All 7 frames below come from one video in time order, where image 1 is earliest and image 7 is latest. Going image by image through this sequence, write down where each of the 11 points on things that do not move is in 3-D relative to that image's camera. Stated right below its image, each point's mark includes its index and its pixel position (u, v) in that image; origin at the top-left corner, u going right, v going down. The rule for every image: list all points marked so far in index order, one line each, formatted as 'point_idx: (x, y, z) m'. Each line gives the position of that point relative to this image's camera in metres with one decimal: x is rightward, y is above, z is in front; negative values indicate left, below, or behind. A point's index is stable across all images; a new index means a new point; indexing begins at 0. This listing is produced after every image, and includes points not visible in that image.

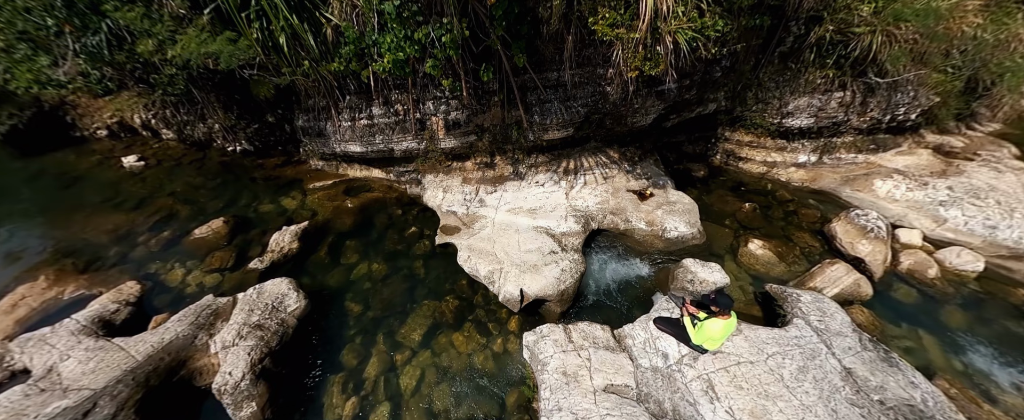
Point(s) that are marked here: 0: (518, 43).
0: (+0.1, +2.4, +3.9) m
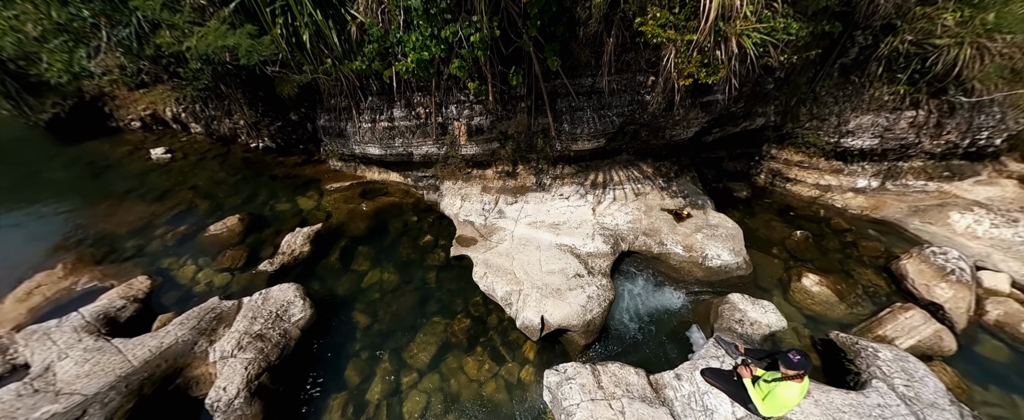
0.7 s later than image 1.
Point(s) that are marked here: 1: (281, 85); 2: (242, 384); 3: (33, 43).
0: (+0.5, +2.2, +3.6) m
1: (-4.4, +2.4, +5.2) m
2: (-3.0, -1.9, +3.0) m
3: (-8.8, +3.2, +5.3) m
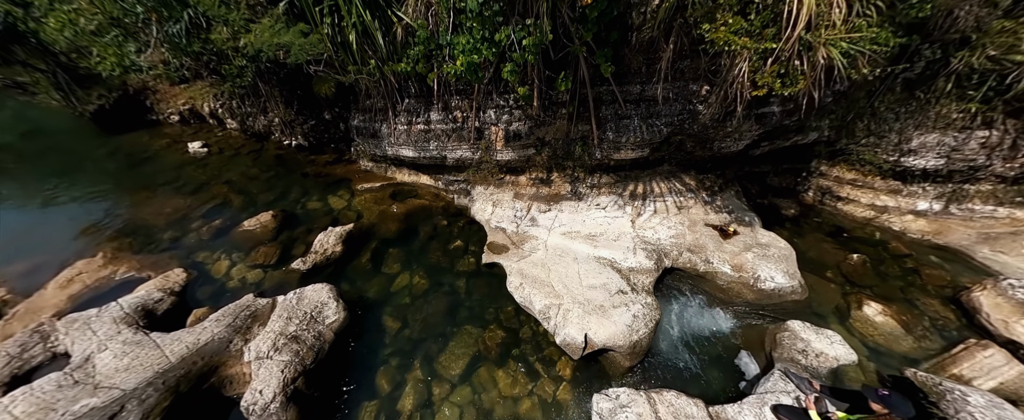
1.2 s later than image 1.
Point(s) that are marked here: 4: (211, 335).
0: (+1.2, +2.0, +3.5) m
1: (-3.7, +2.4, +5.2) m
2: (-2.5, -1.9, +2.9) m
3: (-8.0, +3.4, +5.4) m
4: (-3.7, -1.5, +3.4) m
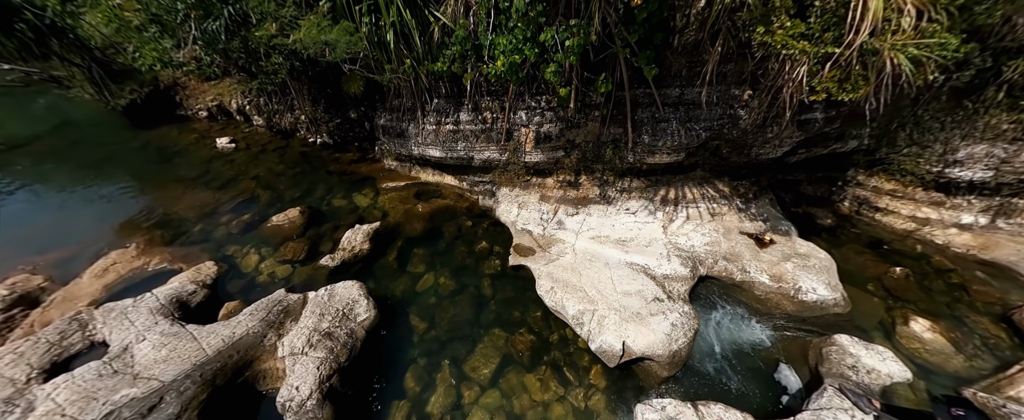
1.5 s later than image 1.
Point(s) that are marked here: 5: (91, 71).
0: (+1.7, +2.0, +3.4) m
1: (-3.2, +2.5, +5.3) m
2: (-2.1, -1.8, +2.9) m
3: (-7.5, +3.6, +5.6) m
4: (-3.3, -1.5, +3.4) m
5: (-10.6, +3.5, +6.9) m
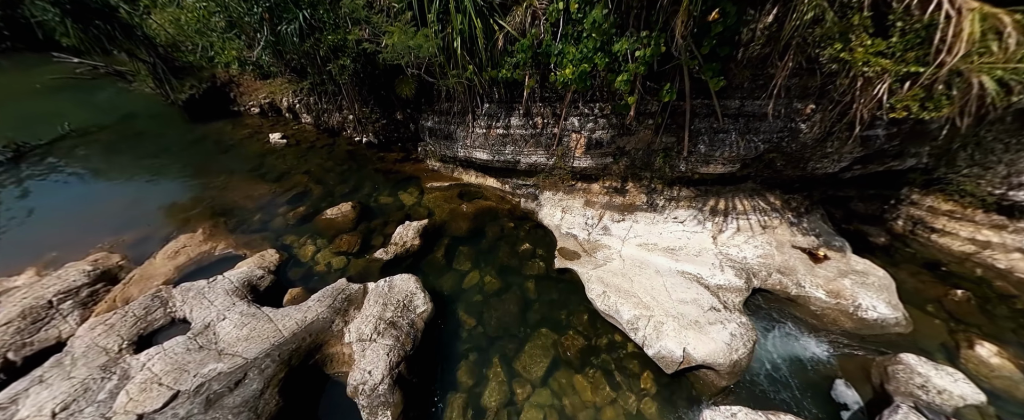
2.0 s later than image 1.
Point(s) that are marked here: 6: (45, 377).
0: (+2.6, +1.9, +3.5) m
1: (-2.2, +2.5, +5.5) m
2: (-1.4, -1.8, +3.0) m
3: (-6.4, +3.8, +6.0) m
4: (-2.6, -1.3, +3.5) m
5: (-9.5, +3.8, +7.4) m
6: (-5.2, -1.8, +3.1) m
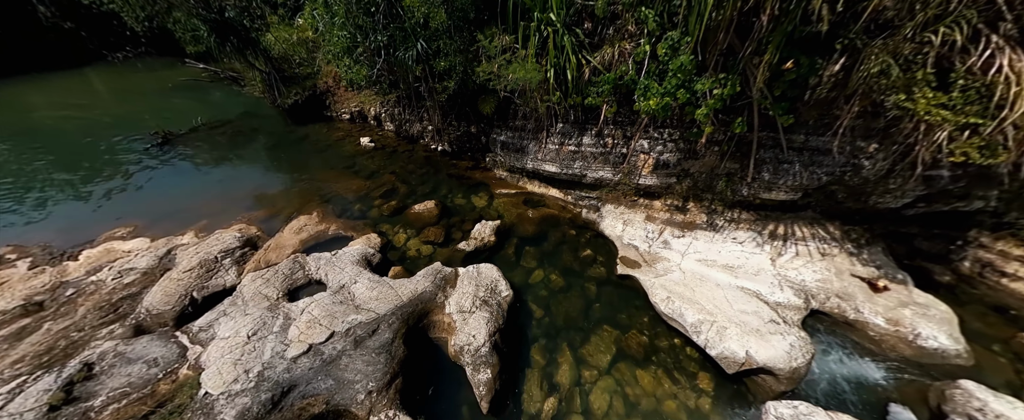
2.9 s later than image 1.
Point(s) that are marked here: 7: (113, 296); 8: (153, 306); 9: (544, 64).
0: (+4.0, +1.6, +4.0) m
1: (-0.6, +2.5, +6.4) m
2: (-0.3, -1.7, +3.6) m
3: (-4.6, +4.1, +7.3) m
4: (-1.4, -1.2, +4.3) m
5: (-7.6, +4.3, +8.9) m
6: (-4.1, -1.5, +4.0) m
7: (-6.5, -1.4, +4.5) m
8: (-5.5, -1.5, +4.2) m
9: (+0.5, +2.8, +5.1) m
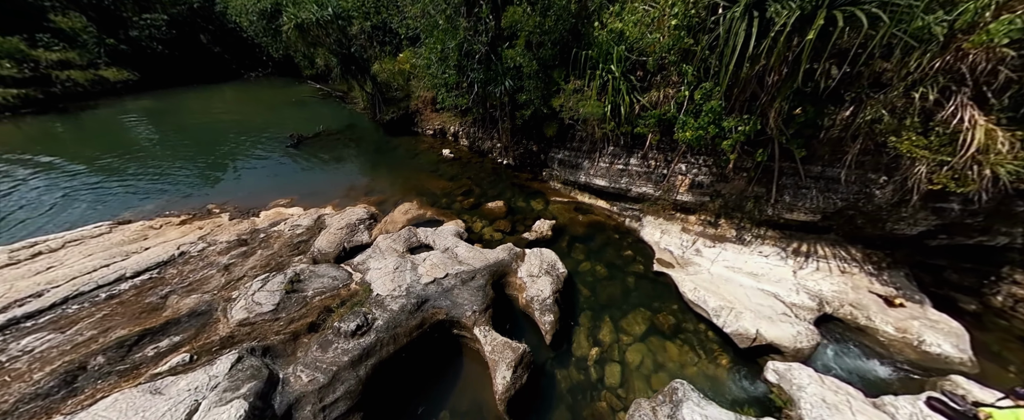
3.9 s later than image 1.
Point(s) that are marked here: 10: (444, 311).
0: (+5.3, +1.3, +5.1) m
1: (+1.2, +2.4, +8.1) m
2: (+0.7, -1.5, +5.0) m
3: (-2.6, +4.3, +9.6) m
4: (-0.2, -1.0, +5.8) m
5: (-5.3, +4.6, +11.5) m
6: (-3.0, -0.9, +5.8) m
7: (-5.3, -0.7, +6.6) m
8: (-4.3, -0.8, +6.1) m
9: (+2.1, +2.7, +6.7) m
10: (-1.1, -1.7, +4.6) m
